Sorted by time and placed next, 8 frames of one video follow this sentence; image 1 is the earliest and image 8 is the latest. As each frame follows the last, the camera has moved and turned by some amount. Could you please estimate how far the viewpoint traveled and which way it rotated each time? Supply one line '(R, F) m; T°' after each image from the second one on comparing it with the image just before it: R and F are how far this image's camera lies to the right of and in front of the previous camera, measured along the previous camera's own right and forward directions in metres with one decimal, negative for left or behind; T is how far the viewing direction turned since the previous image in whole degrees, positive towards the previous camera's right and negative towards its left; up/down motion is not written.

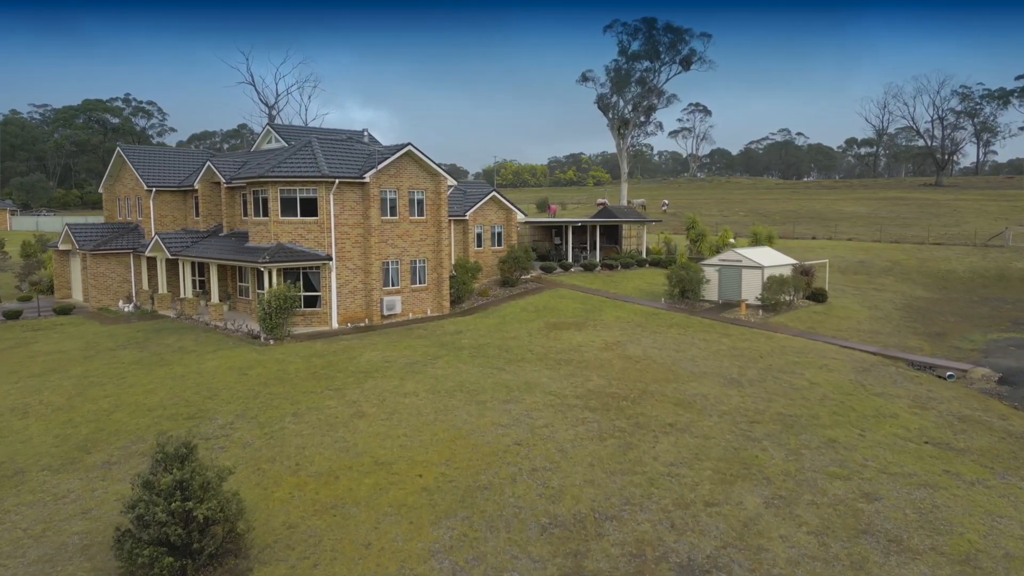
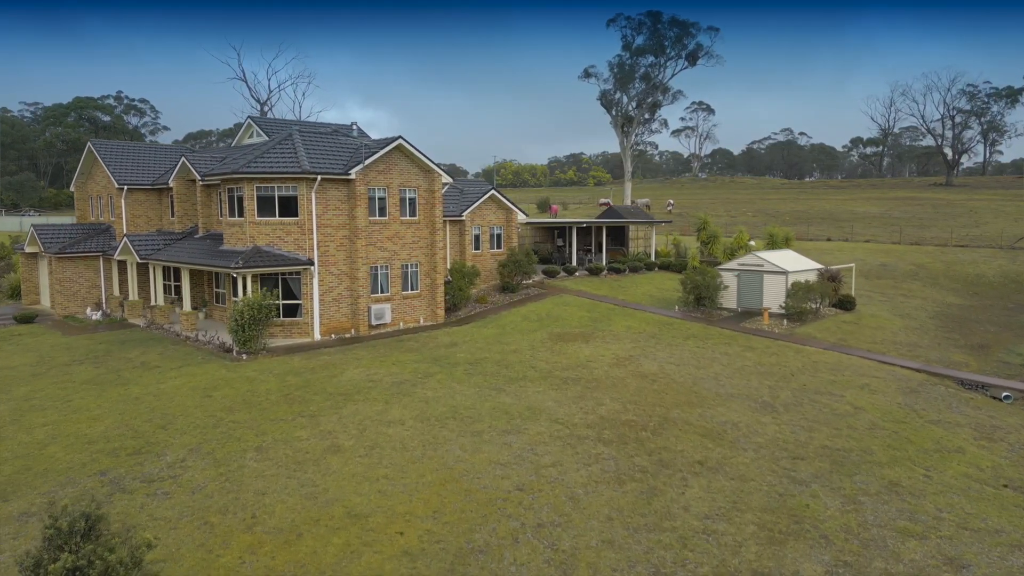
(0.0, +2.3) m; 0°
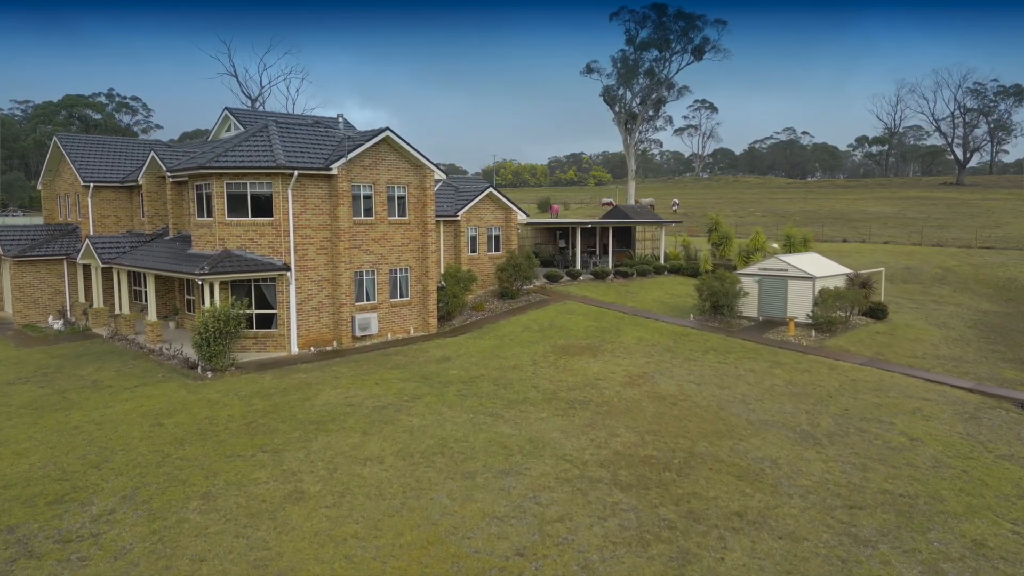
(0.0, +2.2) m; 0°
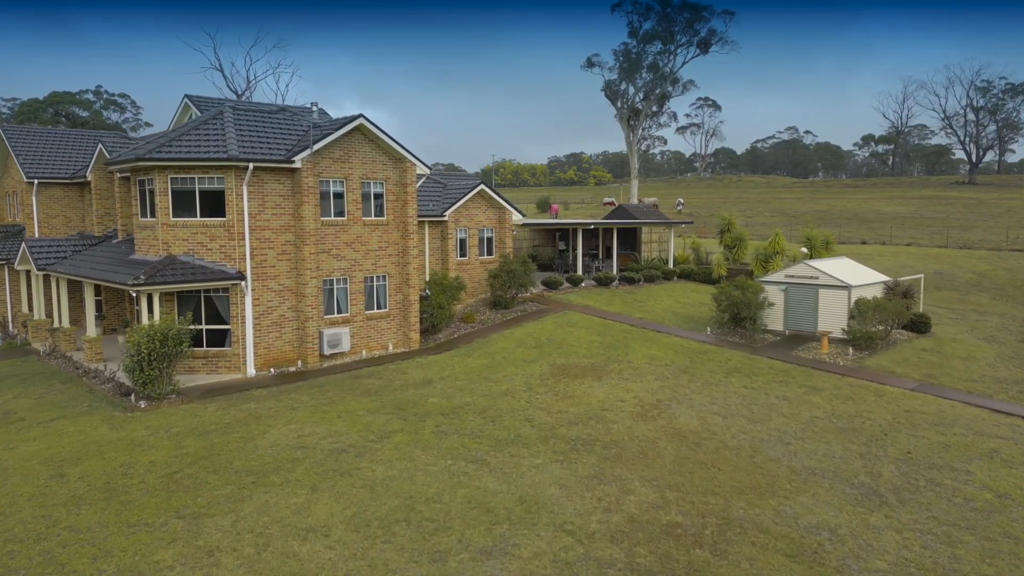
(+0.2, +2.7) m; 0°
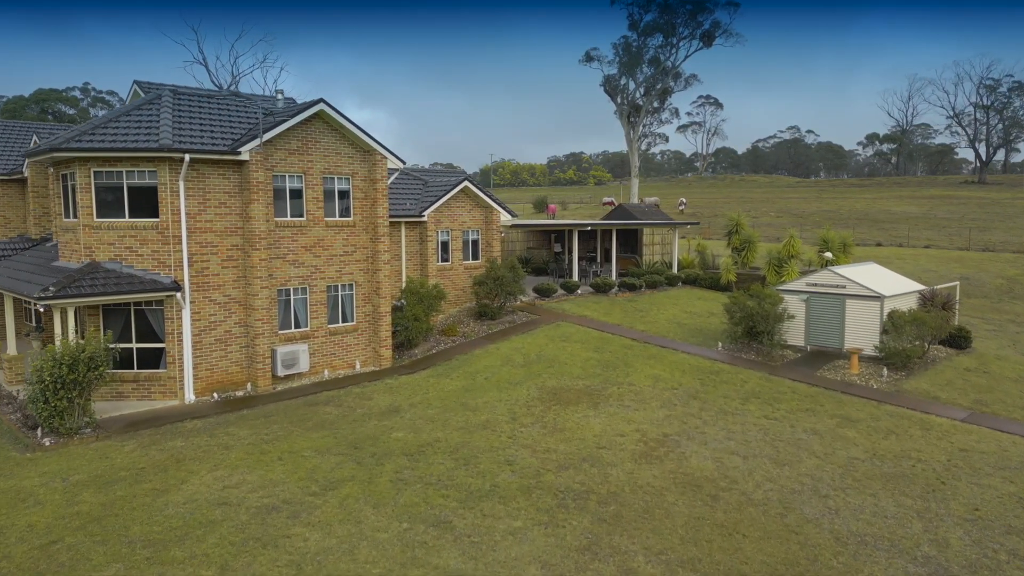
(+0.4, +2.4) m; 0°
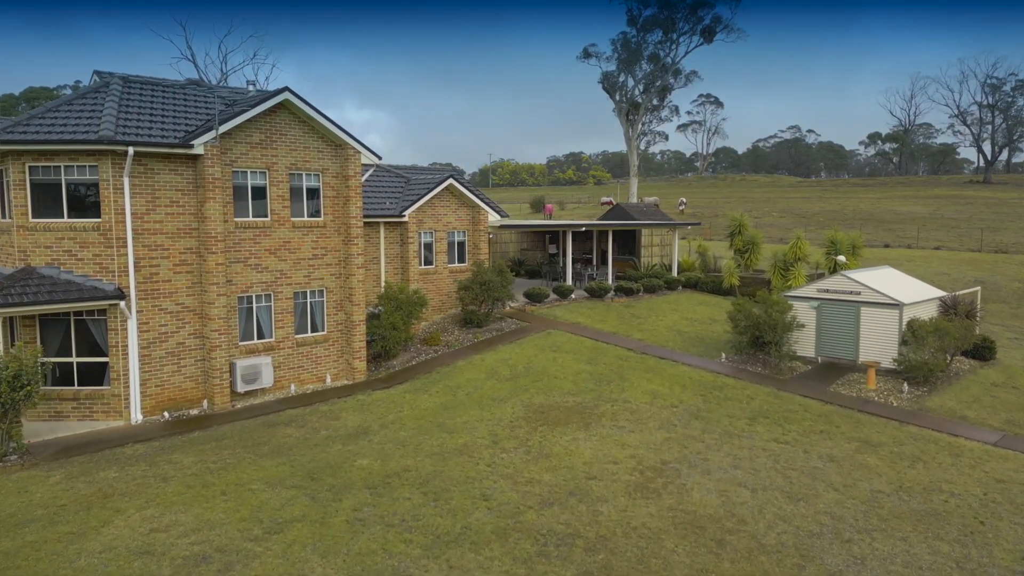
(+0.3, +1.4) m; 0°
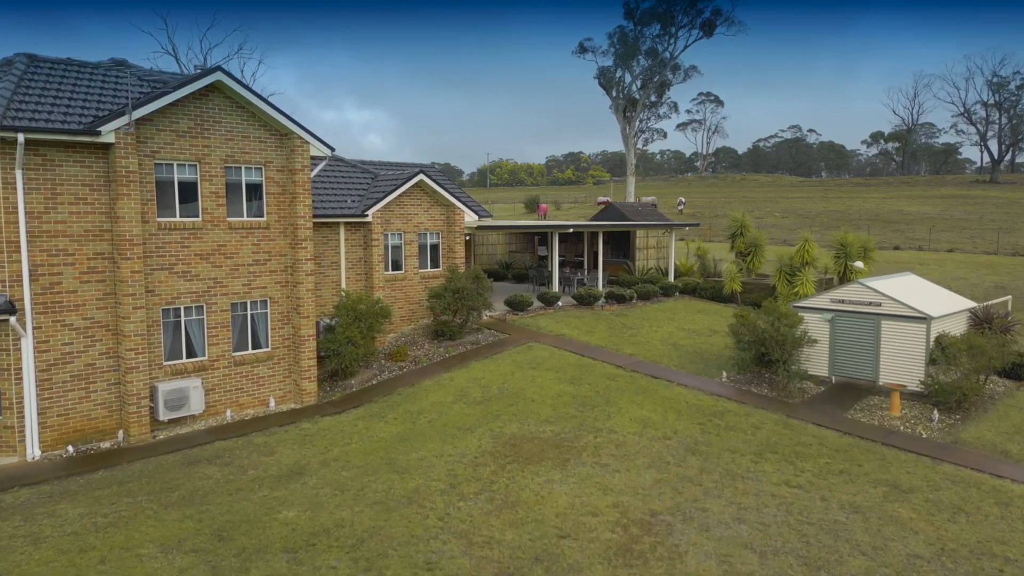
(+0.6, +2.0) m; 0°
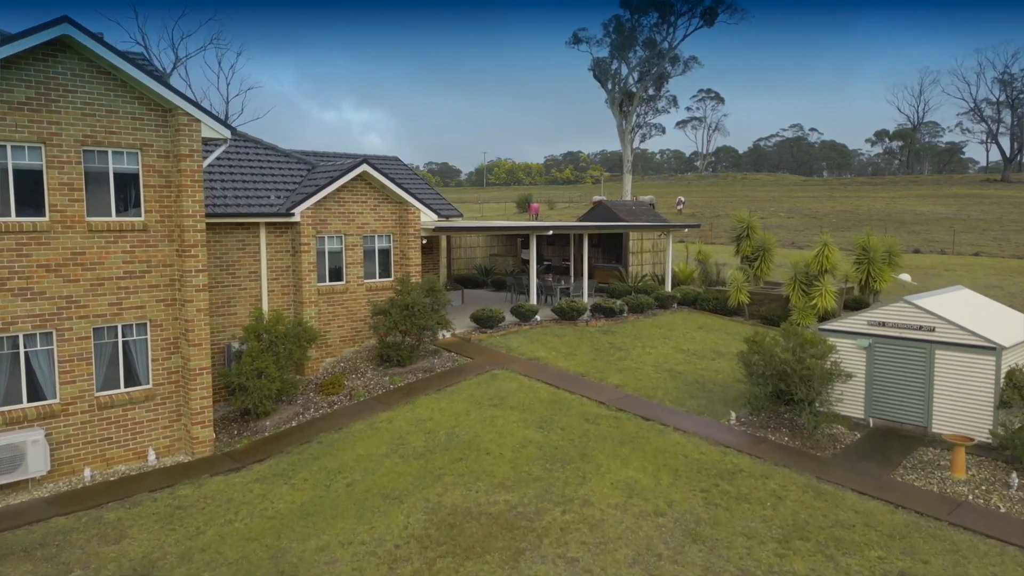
(+0.8, +3.1) m; 0°
